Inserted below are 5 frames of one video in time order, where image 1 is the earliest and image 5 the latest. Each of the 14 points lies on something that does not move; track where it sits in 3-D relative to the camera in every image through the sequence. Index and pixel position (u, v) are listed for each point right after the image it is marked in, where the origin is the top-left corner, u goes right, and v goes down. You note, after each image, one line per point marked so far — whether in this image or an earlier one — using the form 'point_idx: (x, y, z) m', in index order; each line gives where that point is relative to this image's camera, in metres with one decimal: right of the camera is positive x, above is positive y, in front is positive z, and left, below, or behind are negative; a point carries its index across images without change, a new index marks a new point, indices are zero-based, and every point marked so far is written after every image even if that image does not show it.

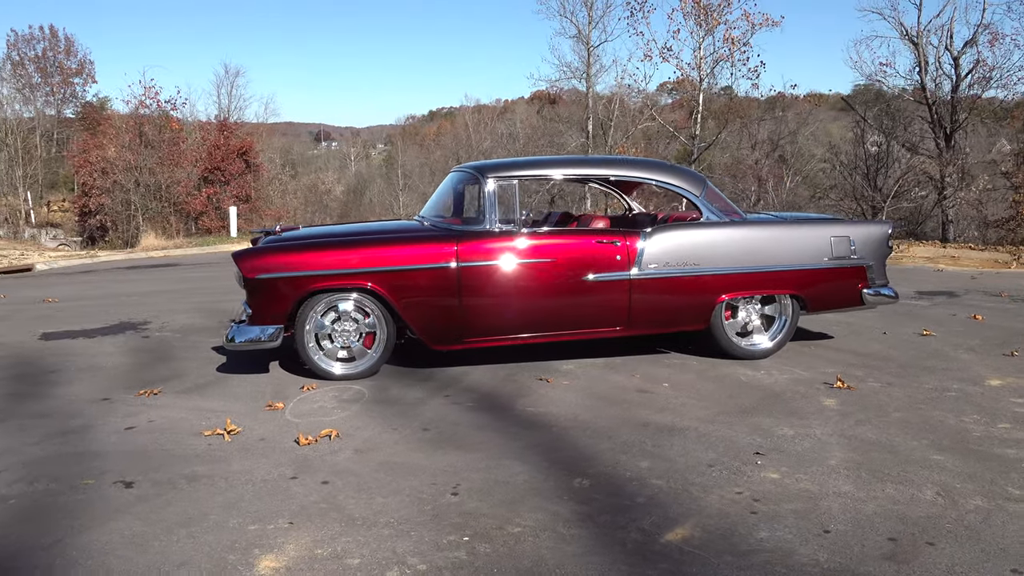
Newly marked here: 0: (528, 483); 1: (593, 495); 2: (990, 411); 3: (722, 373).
0: (+0.1, -0.8, +3.4) m
1: (+0.3, -0.8, +3.3) m
2: (+2.5, -0.7, +4.4) m
3: (+1.3, -0.5, +5.4) m
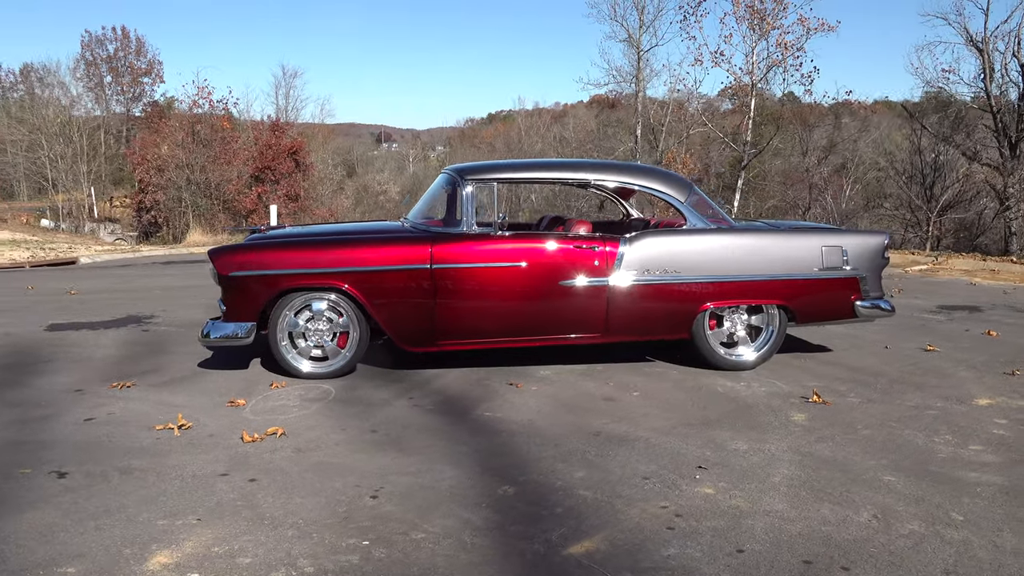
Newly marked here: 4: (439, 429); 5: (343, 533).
0: (-0.2, -0.8, +3.3) m
1: (0.0, -0.8, +3.2) m
2: (+2.3, -0.7, +4.2) m
3: (+1.2, -0.6, +5.2) m
4: (-0.4, -0.7, +4.2) m
5: (-0.6, -0.8, +2.9) m
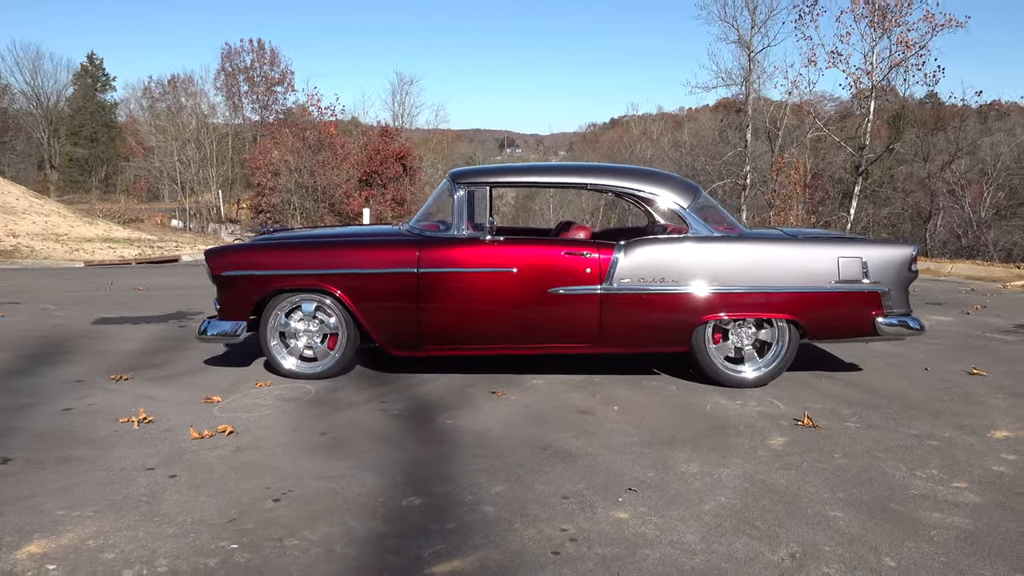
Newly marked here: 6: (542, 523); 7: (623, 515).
0: (-0.6, -0.8, +3.3) m
1: (-0.4, -0.8, +3.1) m
2: (+2.0, -0.8, +3.8) m
3: (+1.1, -0.7, +4.9) m
4: (-0.6, -0.7, +4.2) m
5: (-1.0, -0.9, +2.9) m
6: (+0.1, -0.9, +3.1) m
7: (+0.4, -0.9, +3.2) m
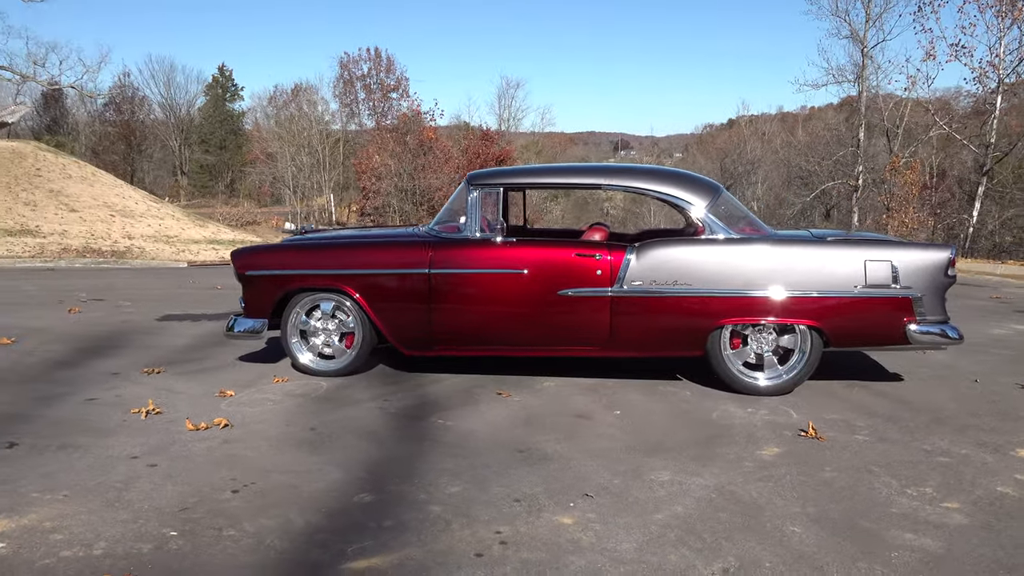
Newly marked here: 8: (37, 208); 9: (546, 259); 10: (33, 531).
0: (-0.8, -0.8, +3.4) m
1: (-0.6, -0.8, +3.2) m
2: (+1.9, -0.8, +3.5) m
3: (+1.1, -0.7, +4.8) m
4: (-0.7, -0.7, +4.2) m
5: (-1.3, -0.8, +3.0) m
6: (-0.1, -0.9, +3.0) m
7: (+0.2, -0.9, +3.1) m
8: (-11.3, +1.9, +20.0) m
9: (+0.2, +0.2, +5.1) m
10: (-1.7, -0.8, +2.9) m
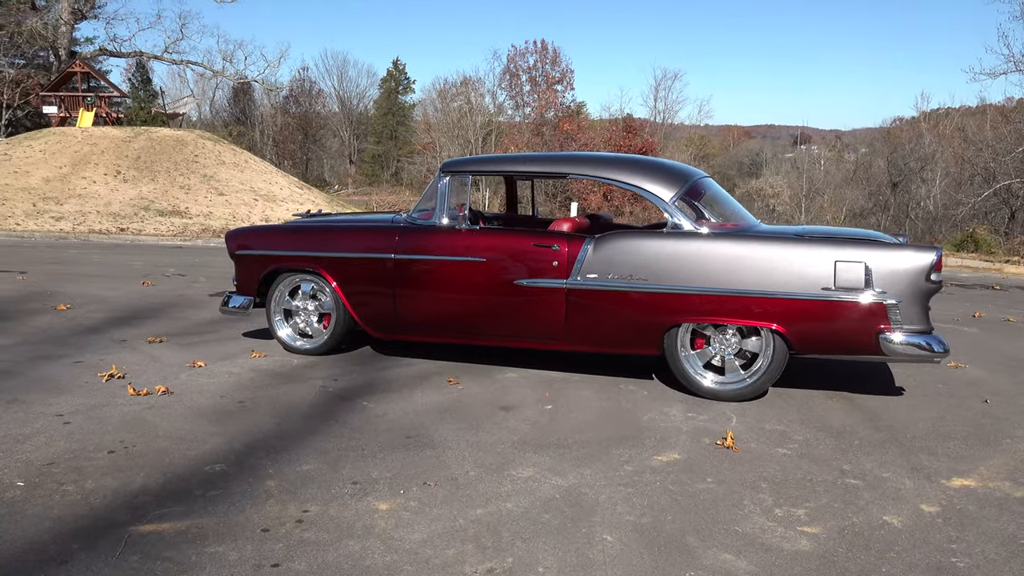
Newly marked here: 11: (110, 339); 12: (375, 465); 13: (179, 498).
0: (-1.4, -0.7, +3.5) m
1: (-1.3, -0.7, +3.3) m
2: (+1.3, -0.8, +3.2) m
3: (+0.7, -0.7, +4.6) m
4: (-1.1, -0.6, +4.4) m
5: (-1.9, -0.7, +3.3) m
6: (-0.8, -0.8, +3.1) m
7: (-0.5, -0.8, +3.1) m
8: (-8.4, +2.5, +21.8) m
9: (0.0, +0.2, +5.1) m
10: (-2.3, -0.7, +3.3) m
11: (-2.9, -0.4, +5.9) m
12: (-0.6, -0.7, +3.5) m
13: (-1.2, -0.8, +3.1) m
